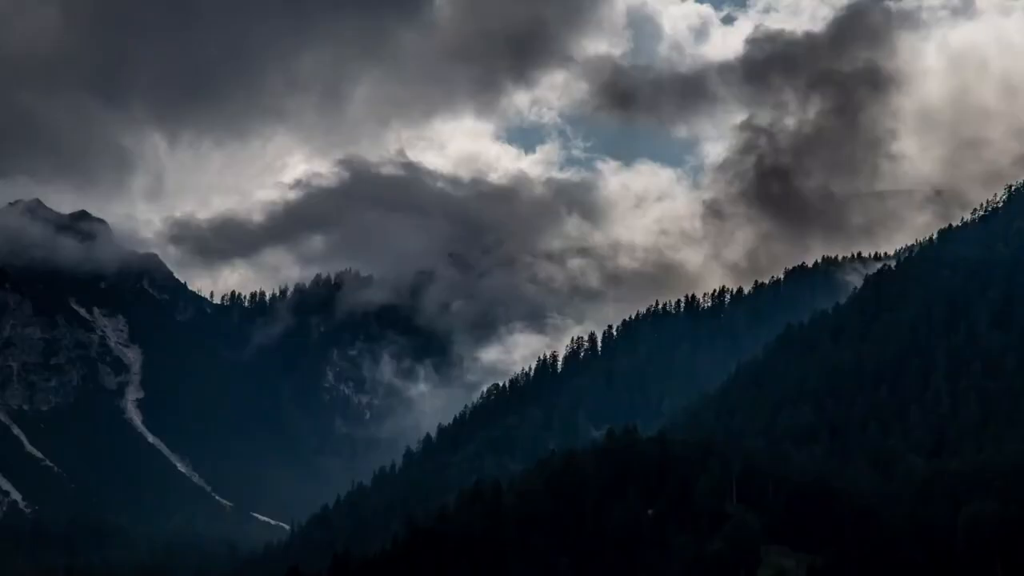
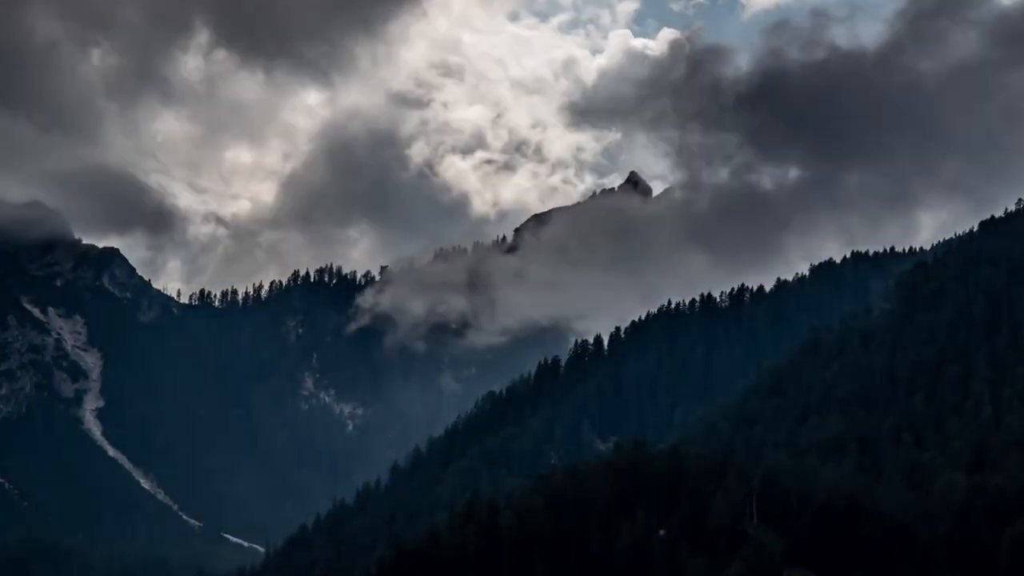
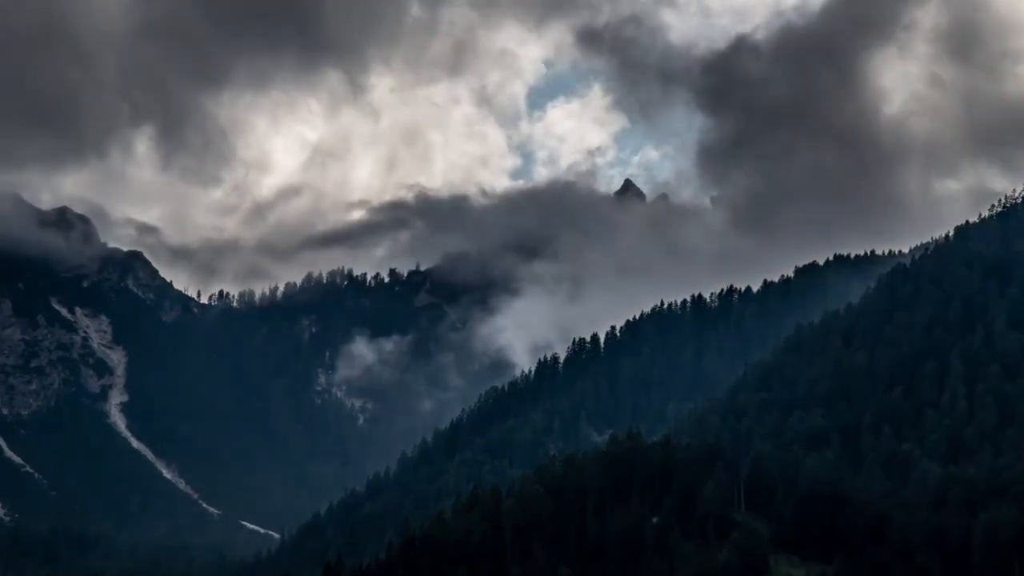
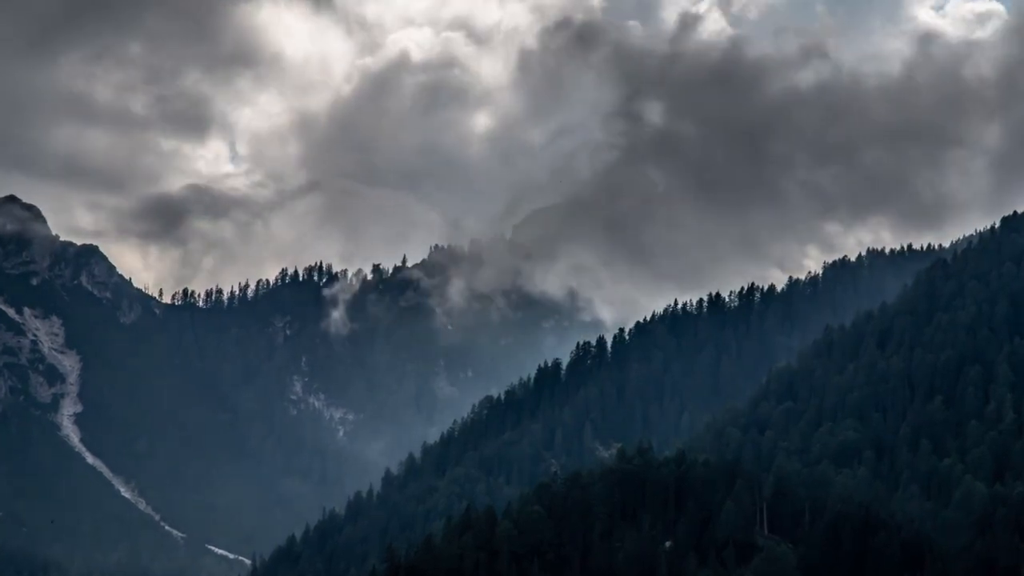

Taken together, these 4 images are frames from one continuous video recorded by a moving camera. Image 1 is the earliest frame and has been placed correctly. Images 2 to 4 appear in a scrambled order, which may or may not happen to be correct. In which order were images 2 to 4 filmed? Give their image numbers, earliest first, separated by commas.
3, 2, 4
